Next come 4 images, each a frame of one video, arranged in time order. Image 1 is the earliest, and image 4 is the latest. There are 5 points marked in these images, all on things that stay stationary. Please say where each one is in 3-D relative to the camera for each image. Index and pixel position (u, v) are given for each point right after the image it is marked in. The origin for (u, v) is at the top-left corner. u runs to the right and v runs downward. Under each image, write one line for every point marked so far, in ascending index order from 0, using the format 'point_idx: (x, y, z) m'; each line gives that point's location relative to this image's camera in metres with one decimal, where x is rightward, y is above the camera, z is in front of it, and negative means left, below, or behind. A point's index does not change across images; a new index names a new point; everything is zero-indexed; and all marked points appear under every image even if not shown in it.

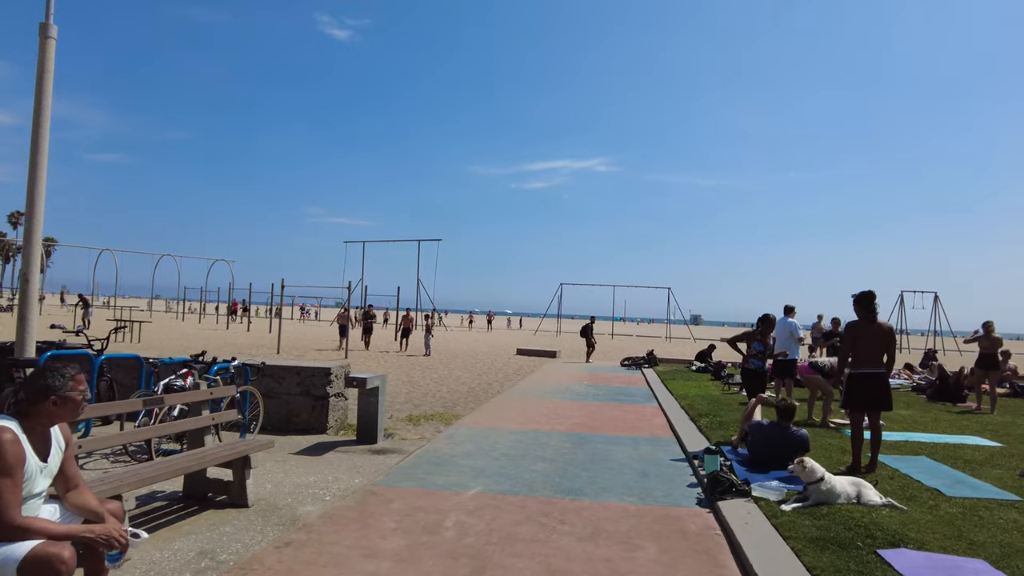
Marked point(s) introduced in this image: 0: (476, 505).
0: (-0.3, -1.7, +5.0) m
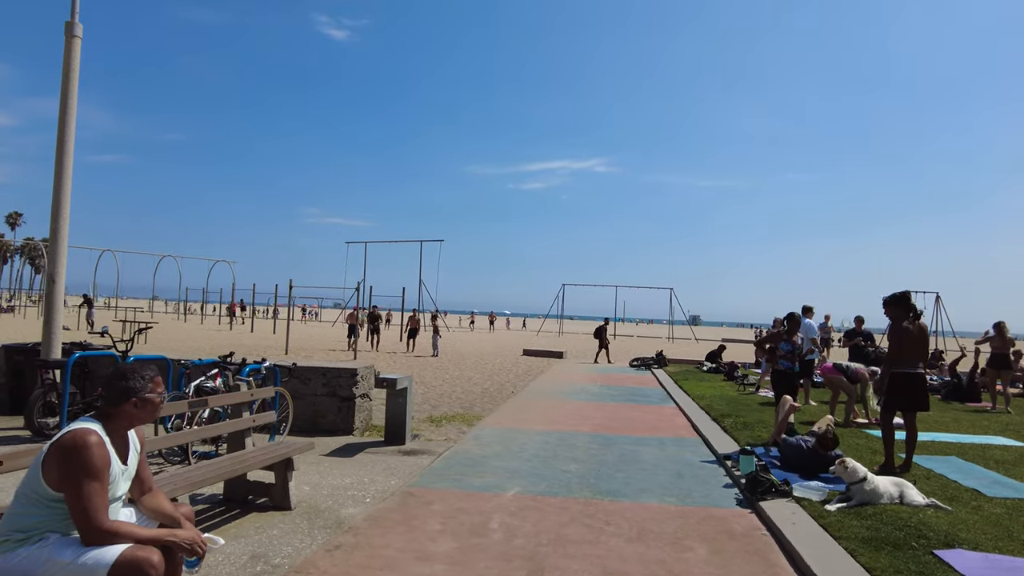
0: (+0.1, -1.7, +5.0) m
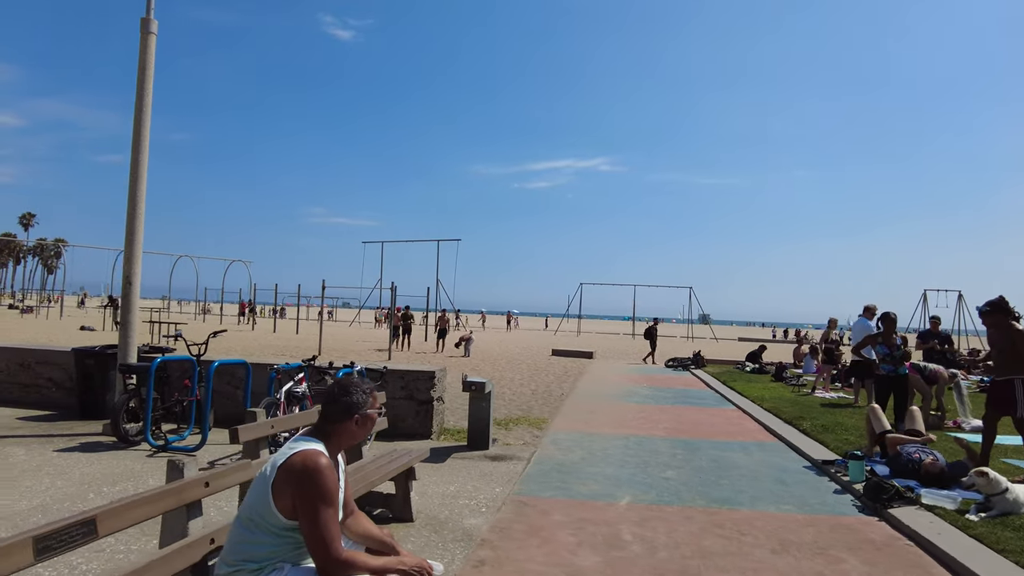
0: (+0.9, -1.7, +4.8) m
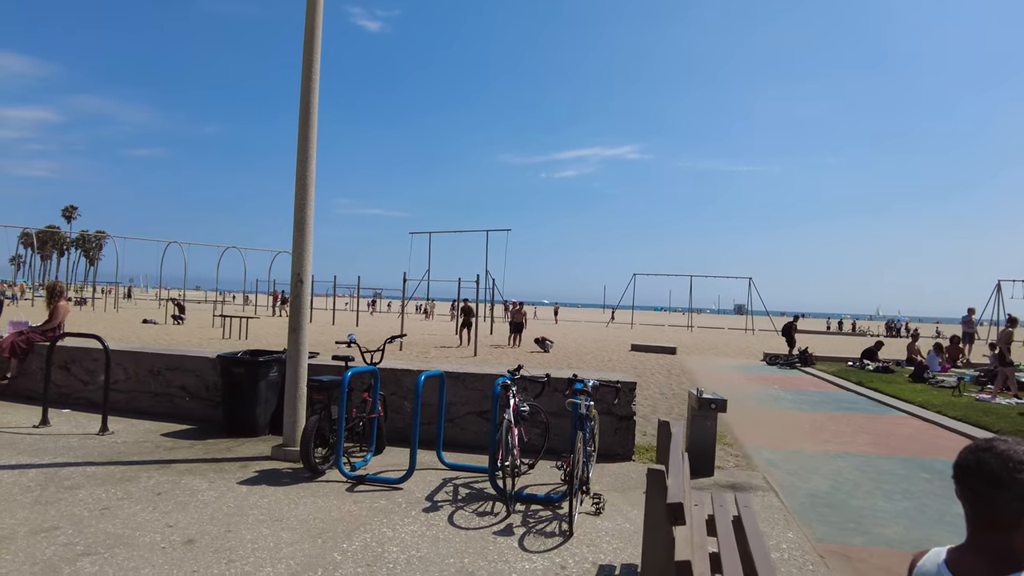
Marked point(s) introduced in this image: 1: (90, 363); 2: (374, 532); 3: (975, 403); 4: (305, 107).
0: (+2.9, -1.7, +3.7) m
1: (-4.4, -0.8, +6.8) m
2: (-0.8, -1.4, +3.7) m
3: (+7.0, -1.7, +9.8) m
4: (-1.7, +1.5, +5.4) m
